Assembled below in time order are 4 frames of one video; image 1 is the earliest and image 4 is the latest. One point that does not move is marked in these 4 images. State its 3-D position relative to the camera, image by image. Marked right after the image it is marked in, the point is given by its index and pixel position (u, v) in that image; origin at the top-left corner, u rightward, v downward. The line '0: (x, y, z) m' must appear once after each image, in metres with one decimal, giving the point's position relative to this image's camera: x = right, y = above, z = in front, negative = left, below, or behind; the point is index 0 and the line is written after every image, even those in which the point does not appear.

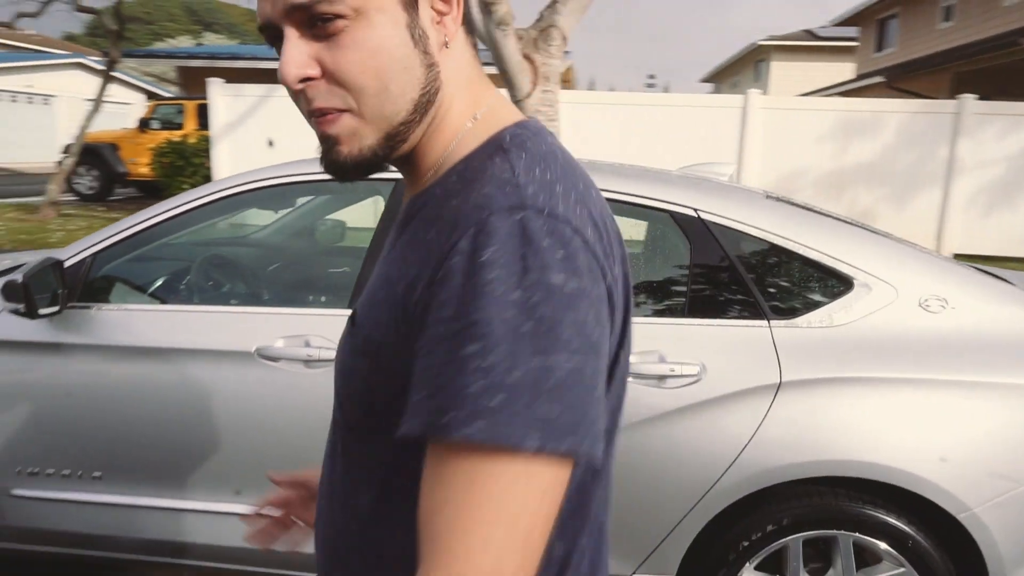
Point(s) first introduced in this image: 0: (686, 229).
0: (+0.6, +0.2, +2.4) m
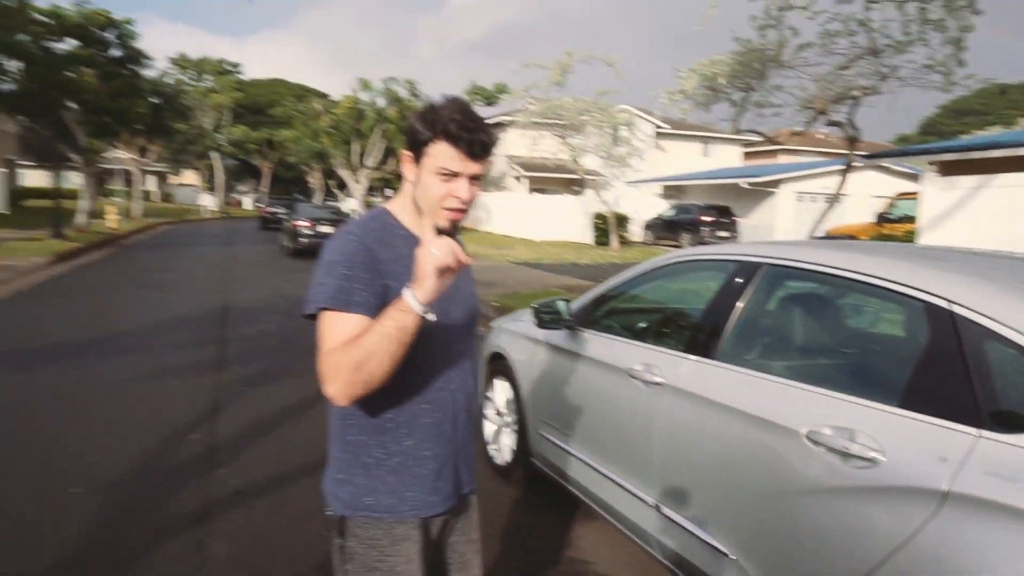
0: (+1.4, -0.1, +2.3) m
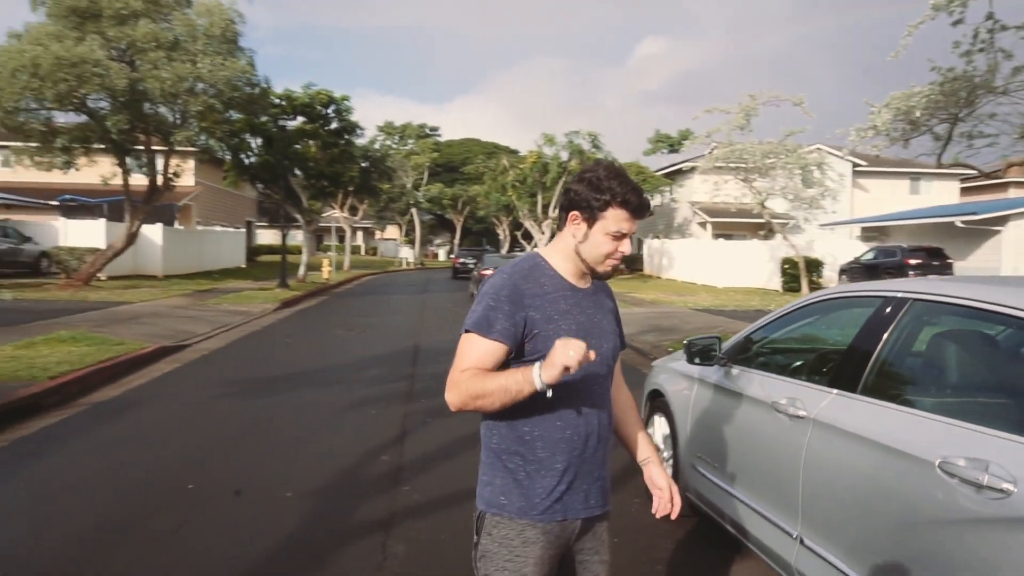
0: (+1.8, -0.2, +2.2) m
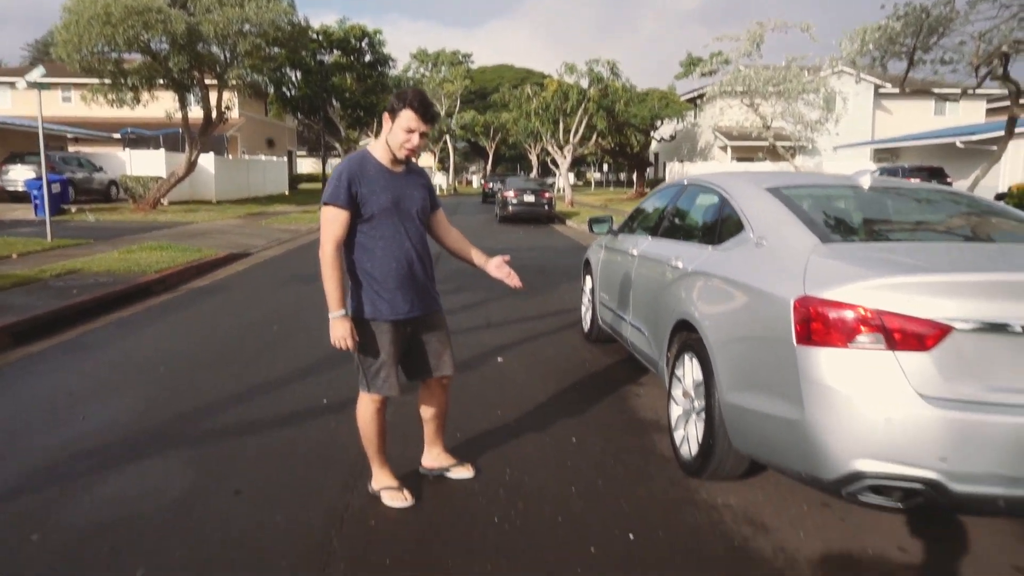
0: (+1.4, +0.6, +4.6) m
